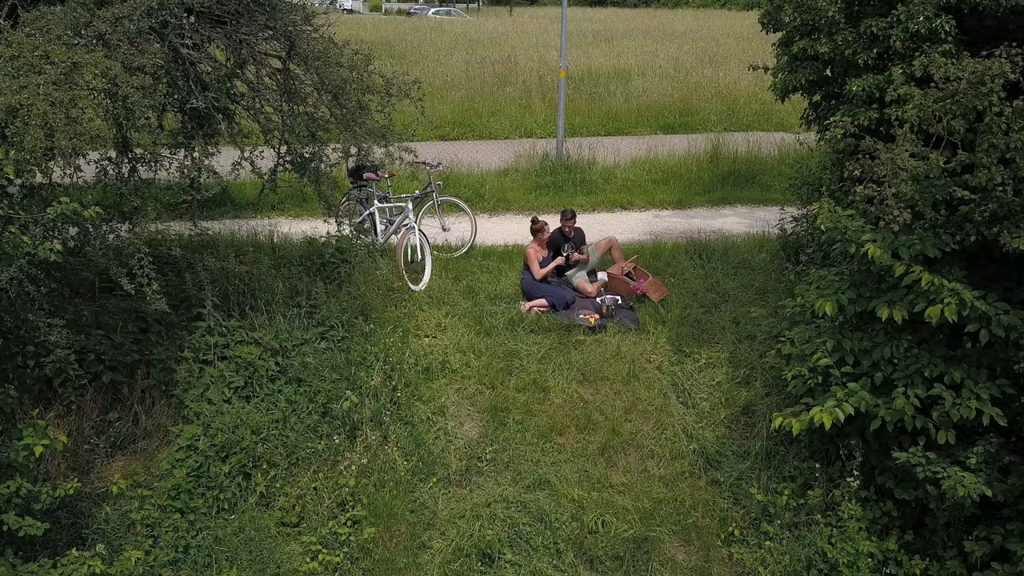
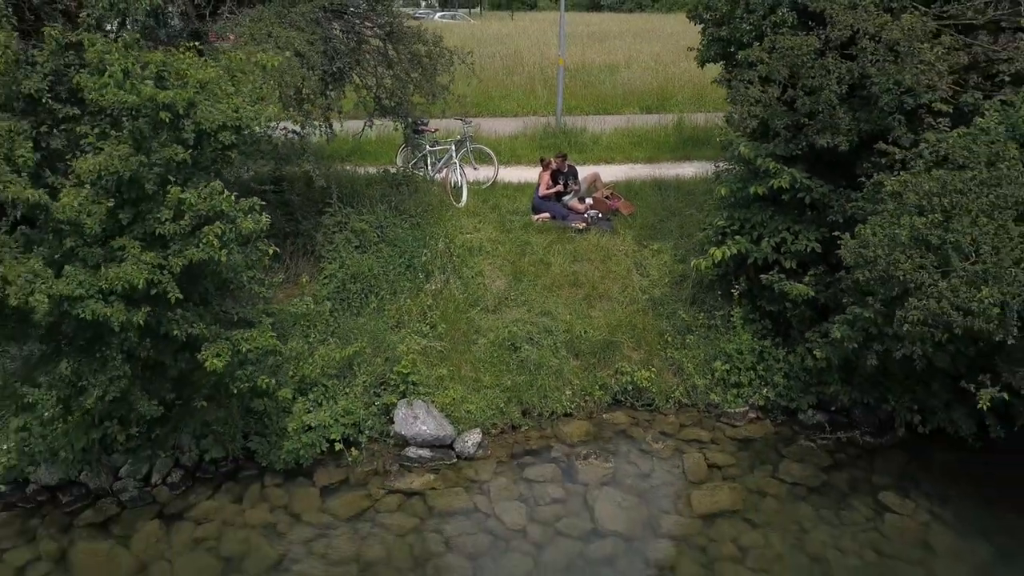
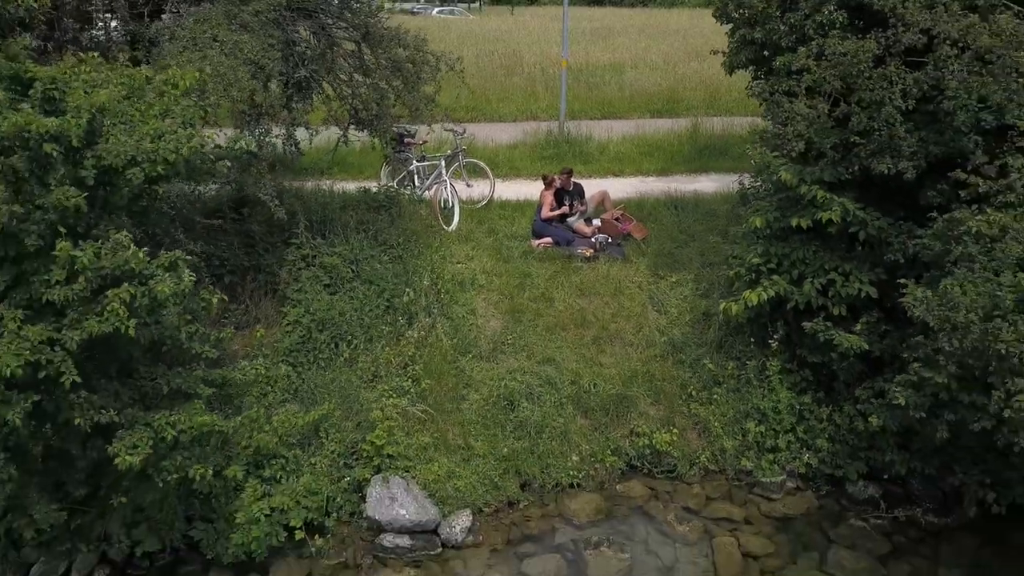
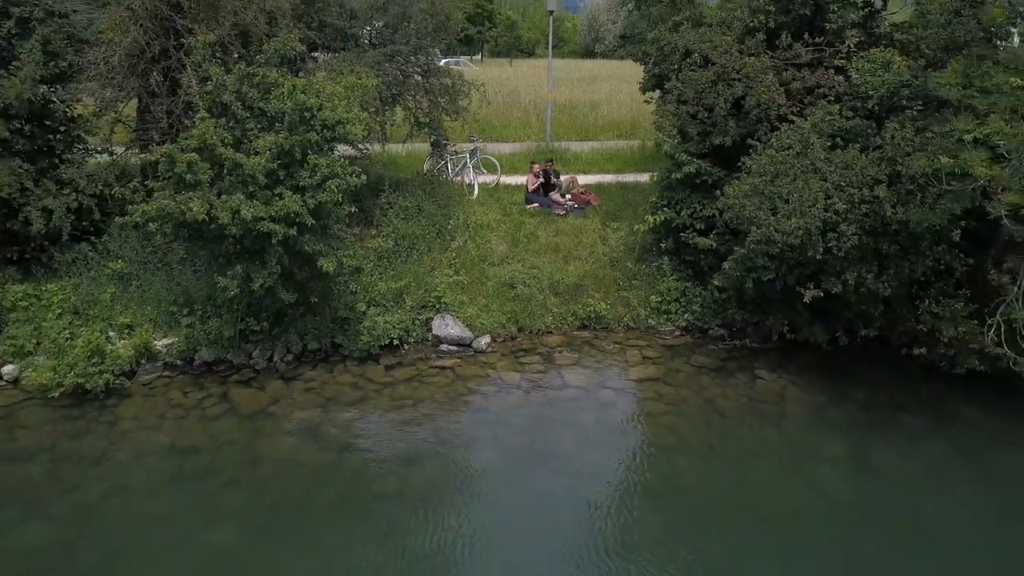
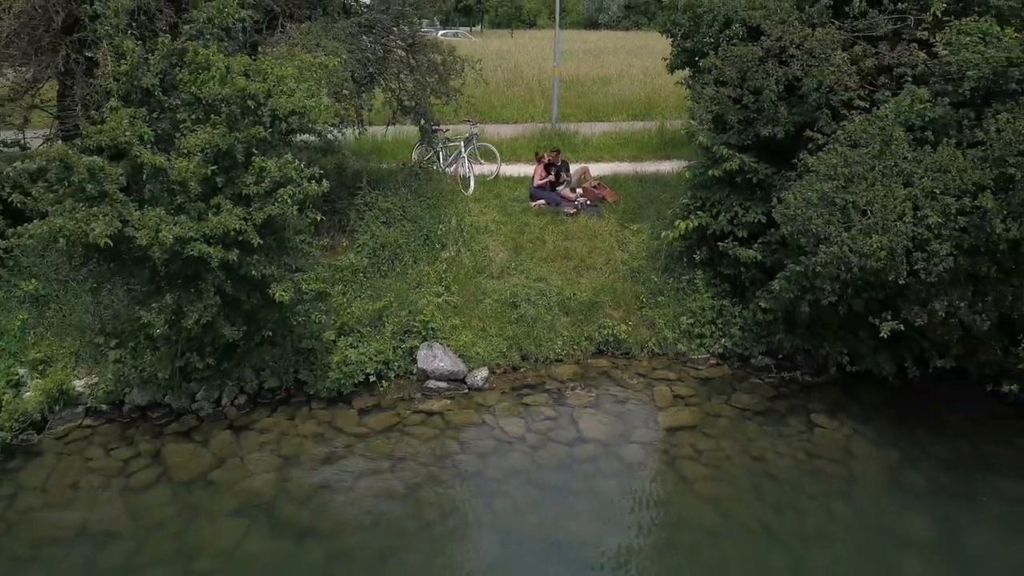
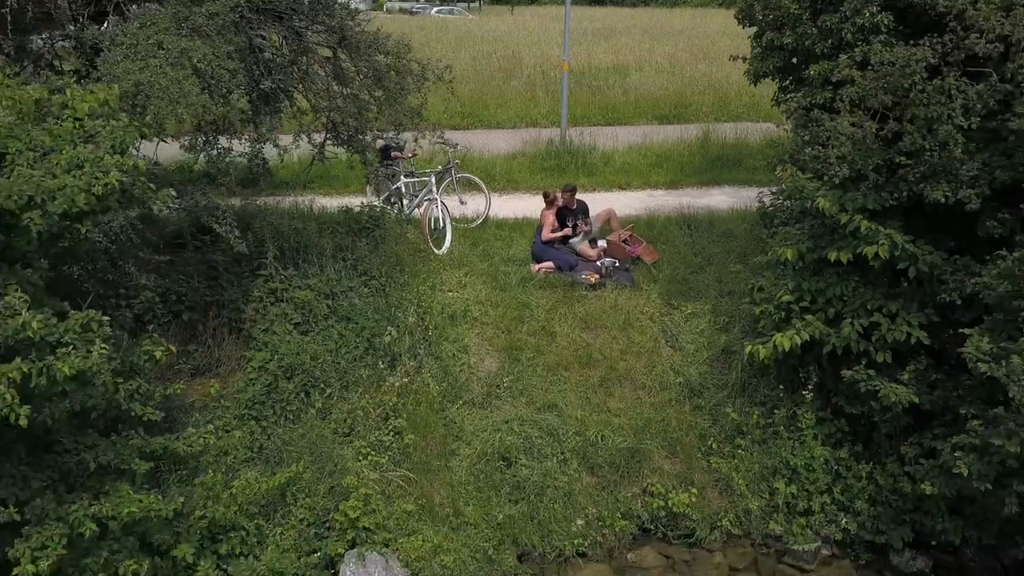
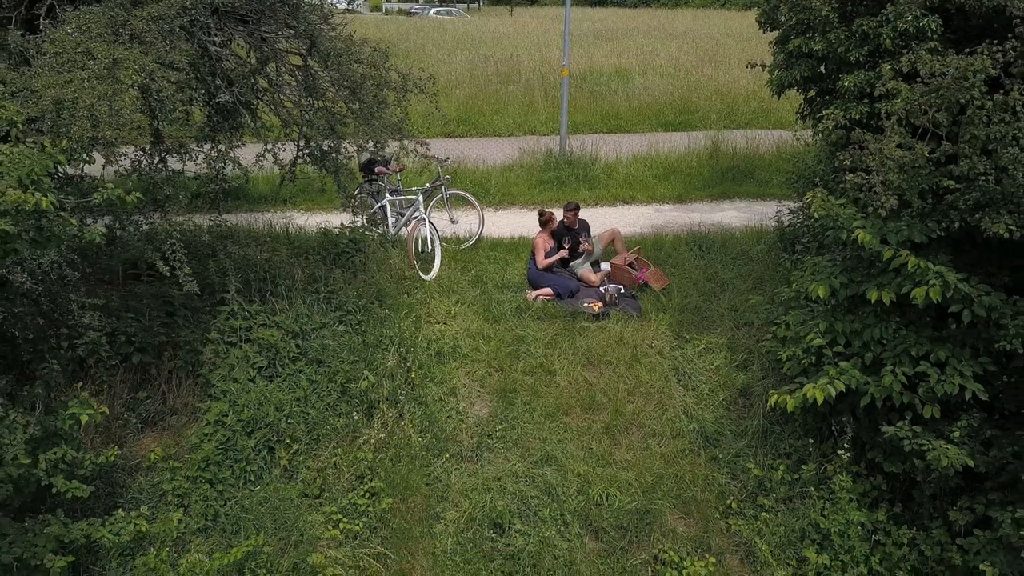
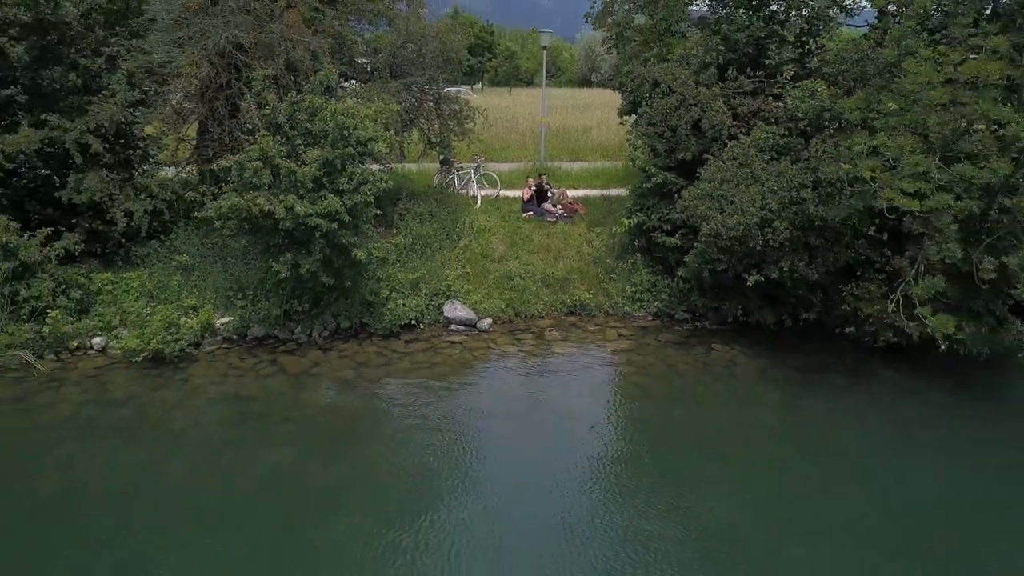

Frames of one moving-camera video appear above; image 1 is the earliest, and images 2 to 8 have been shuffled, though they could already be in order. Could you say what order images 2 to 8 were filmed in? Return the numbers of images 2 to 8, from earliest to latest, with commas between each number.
7, 6, 3, 2, 5, 4, 8
